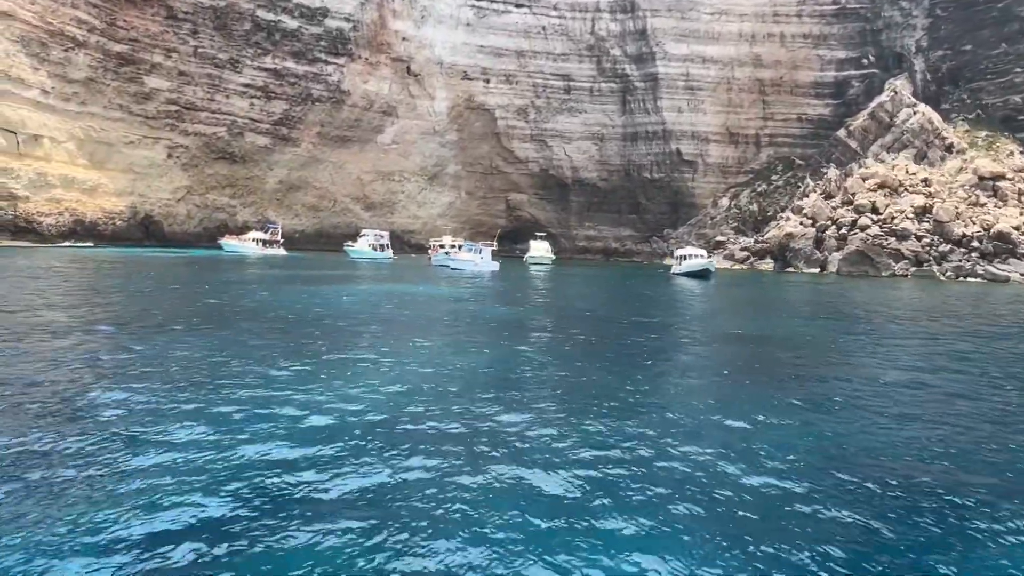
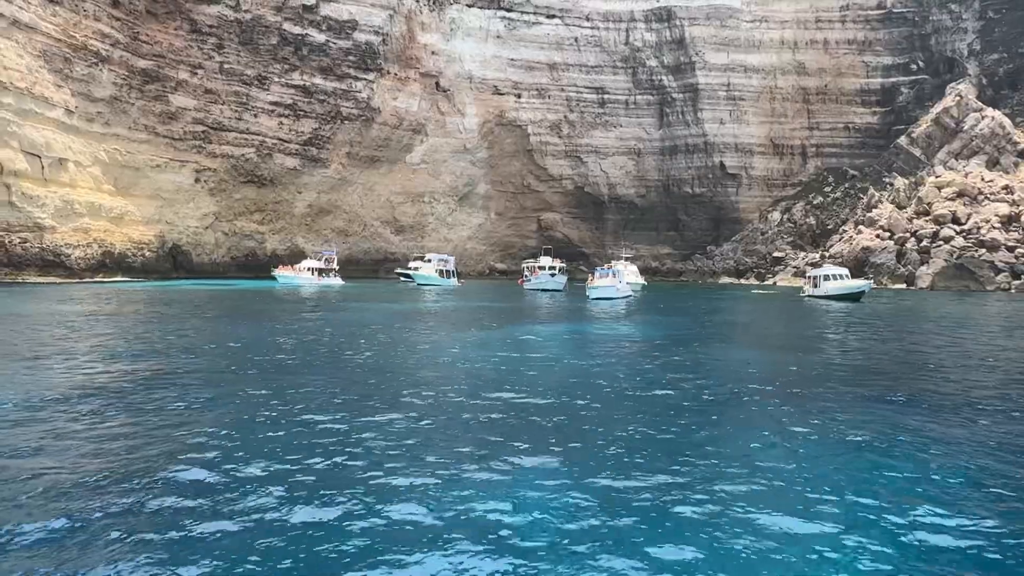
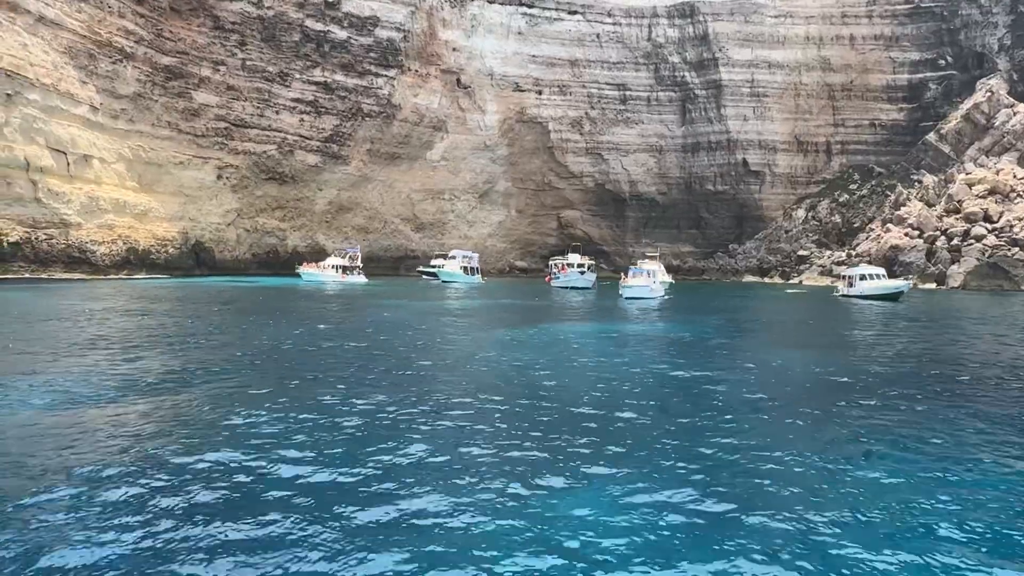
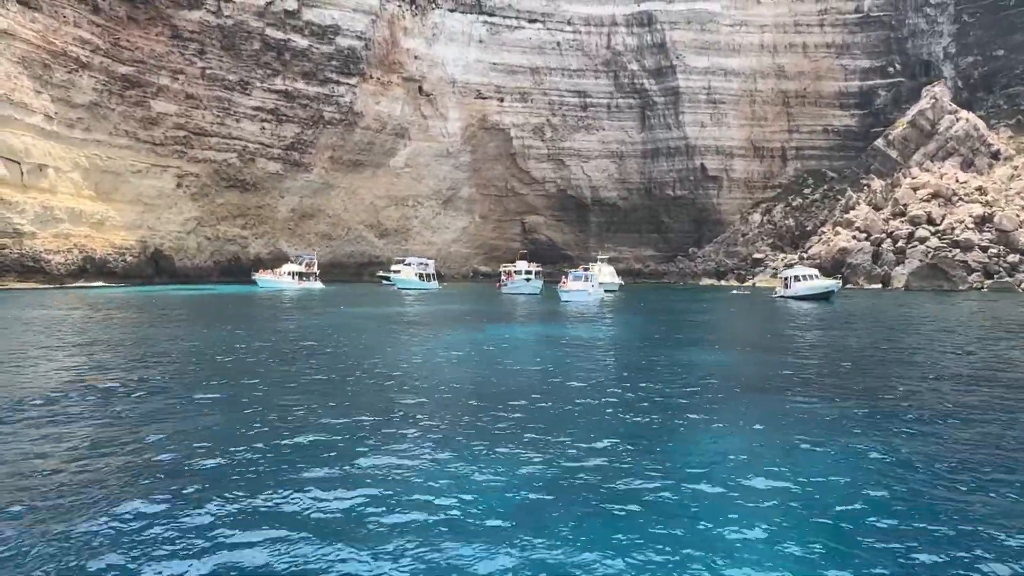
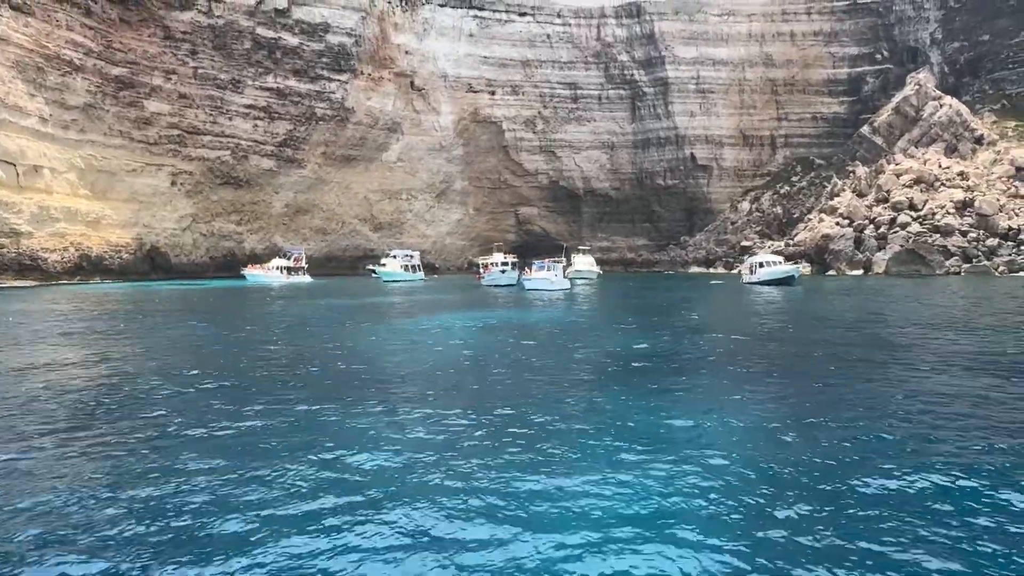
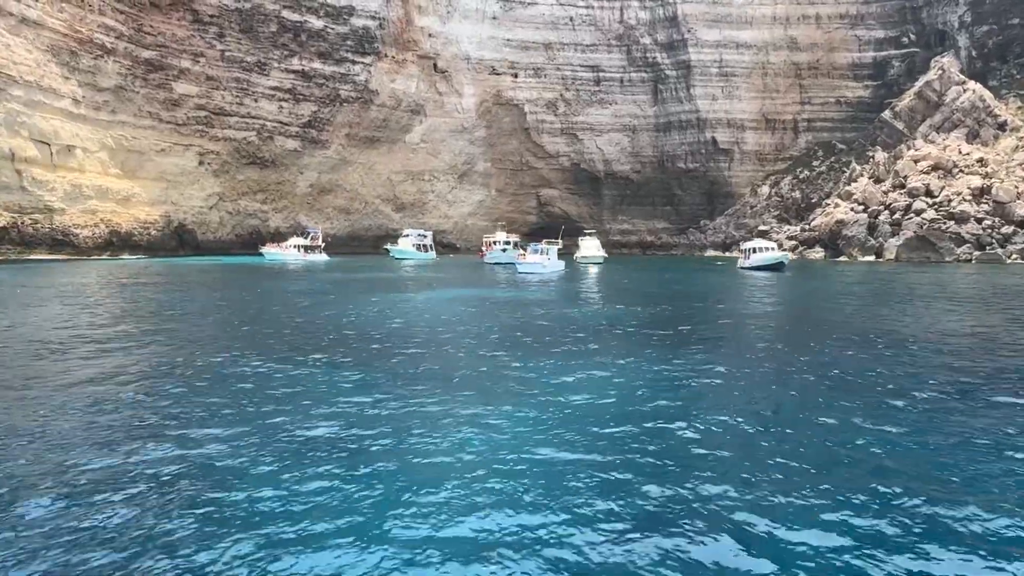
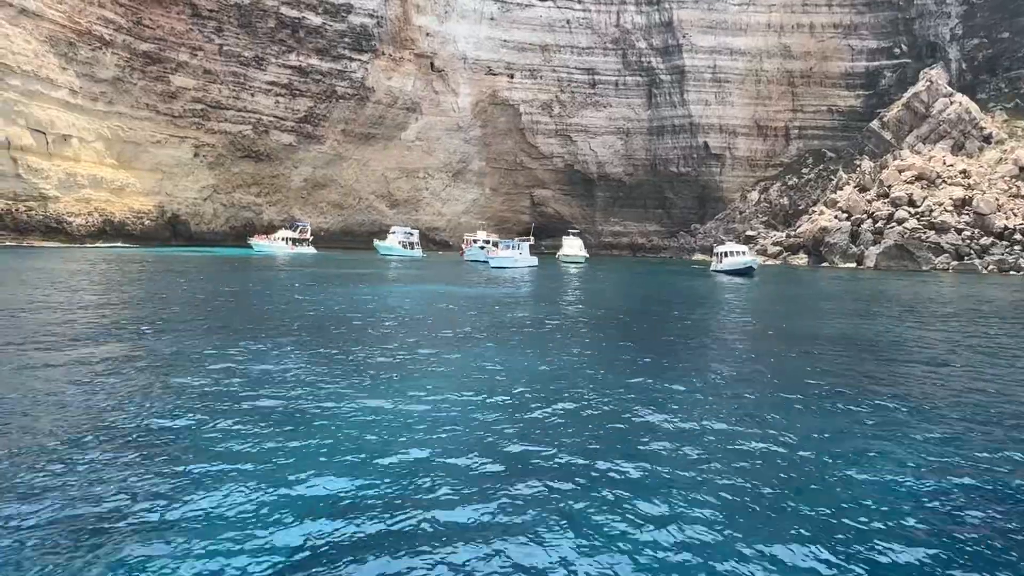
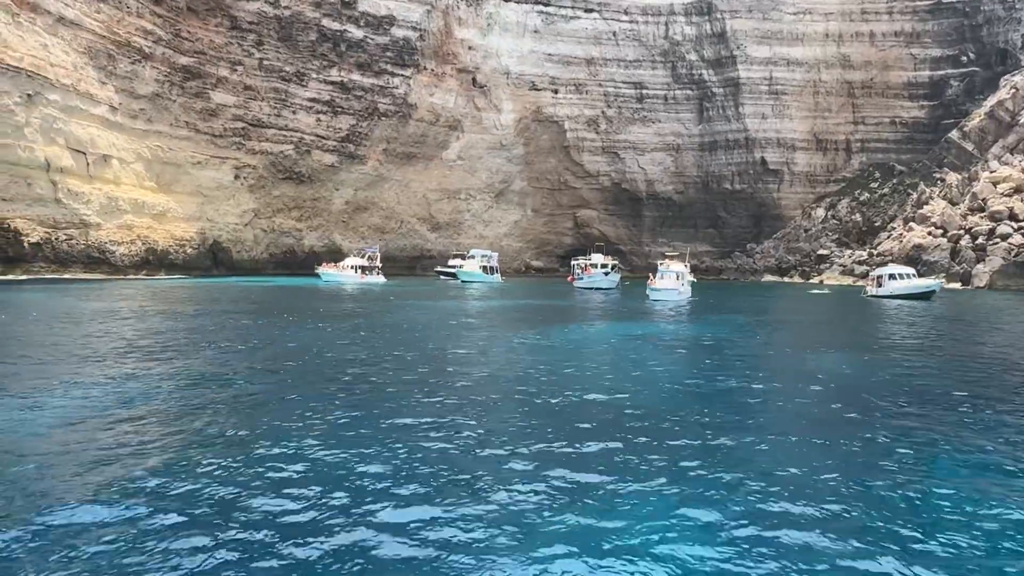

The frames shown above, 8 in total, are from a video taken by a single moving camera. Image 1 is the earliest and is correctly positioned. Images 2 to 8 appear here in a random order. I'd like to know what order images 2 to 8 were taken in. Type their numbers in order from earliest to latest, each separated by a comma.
7, 6, 5, 4, 2, 3, 8
